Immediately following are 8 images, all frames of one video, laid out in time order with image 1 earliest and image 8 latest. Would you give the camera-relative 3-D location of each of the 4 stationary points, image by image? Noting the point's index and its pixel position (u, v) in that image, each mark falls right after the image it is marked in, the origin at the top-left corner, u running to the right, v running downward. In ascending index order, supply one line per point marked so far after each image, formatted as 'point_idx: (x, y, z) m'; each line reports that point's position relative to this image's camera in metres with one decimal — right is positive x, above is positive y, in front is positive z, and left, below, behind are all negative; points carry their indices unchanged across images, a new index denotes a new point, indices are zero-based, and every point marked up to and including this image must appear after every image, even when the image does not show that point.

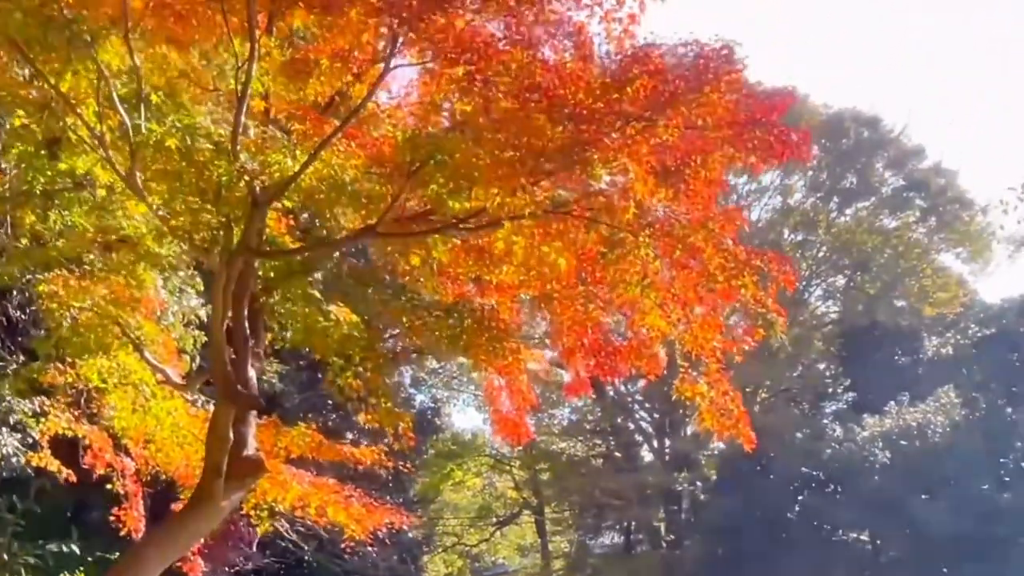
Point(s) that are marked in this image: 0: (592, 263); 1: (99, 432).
0: (+0.5, +0.2, +7.5) m
1: (-3.1, -1.0, +9.0) m
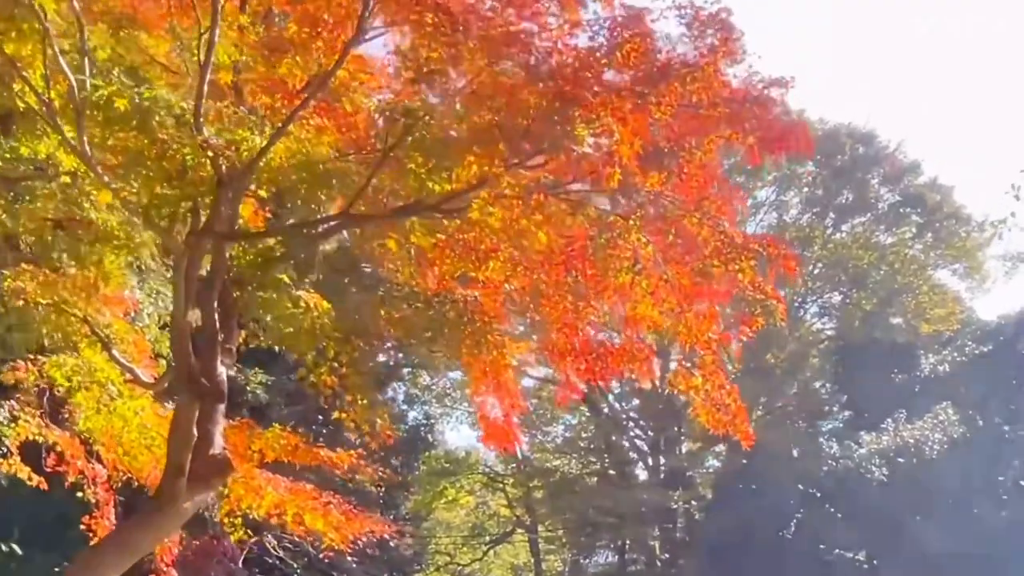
0: (+0.4, +0.2, +7.2) m
1: (-3.2, -1.1, +8.7) m
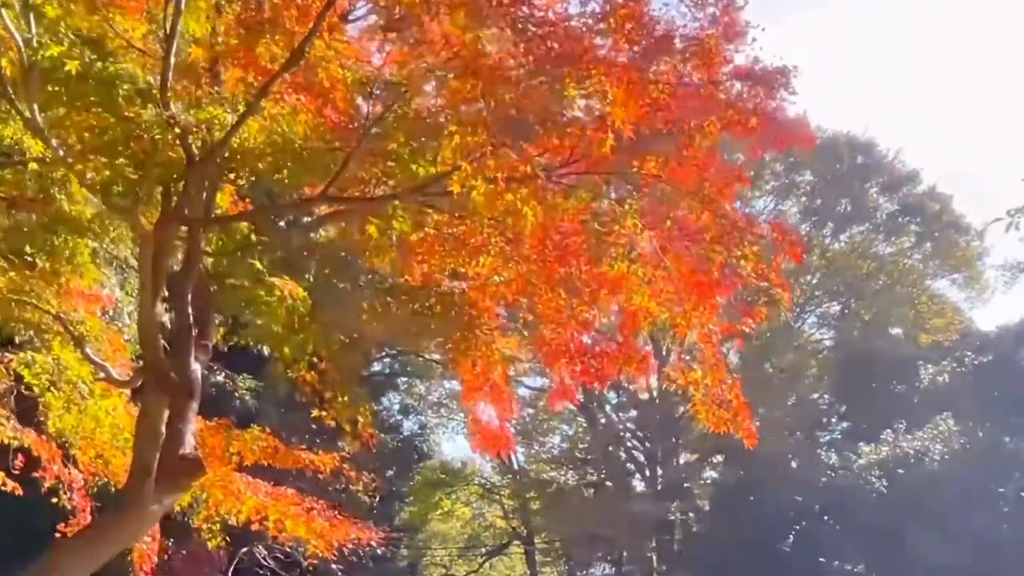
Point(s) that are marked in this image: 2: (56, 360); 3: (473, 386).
0: (+0.4, +0.2, +6.9) m
1: (-3.2, -1.1, +8.4) m
2: (-3.1, -0.4, +8.1) m
3: (-0.2, -0.6, +7.4) m
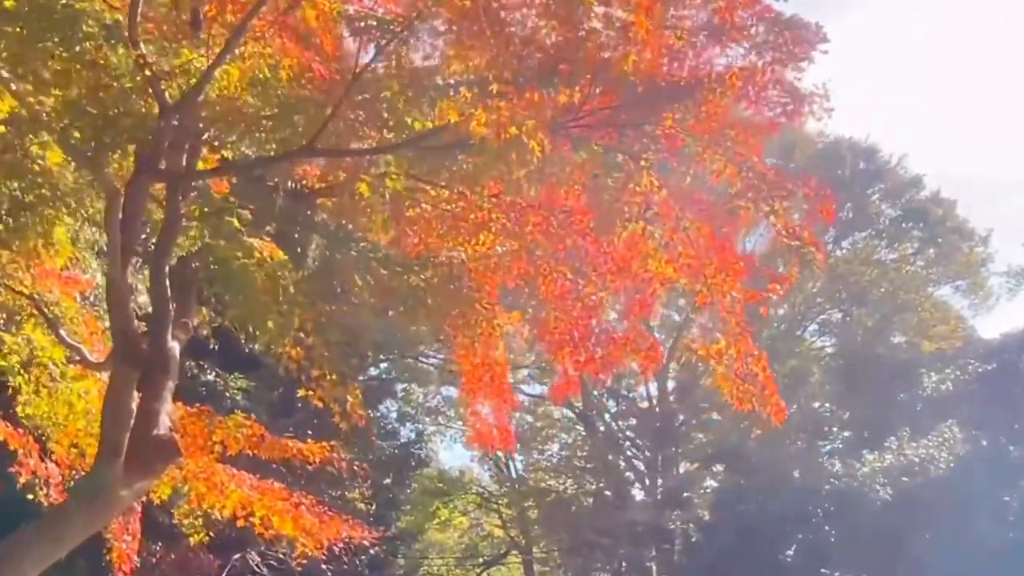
0: (+0.4, +0.3, +6.6) m
1: (-3.2, -1.0, +8.0) m
2: (-3.1, -0.4, +7.8) m
3: (-0.2, -0.5, +7.0) m
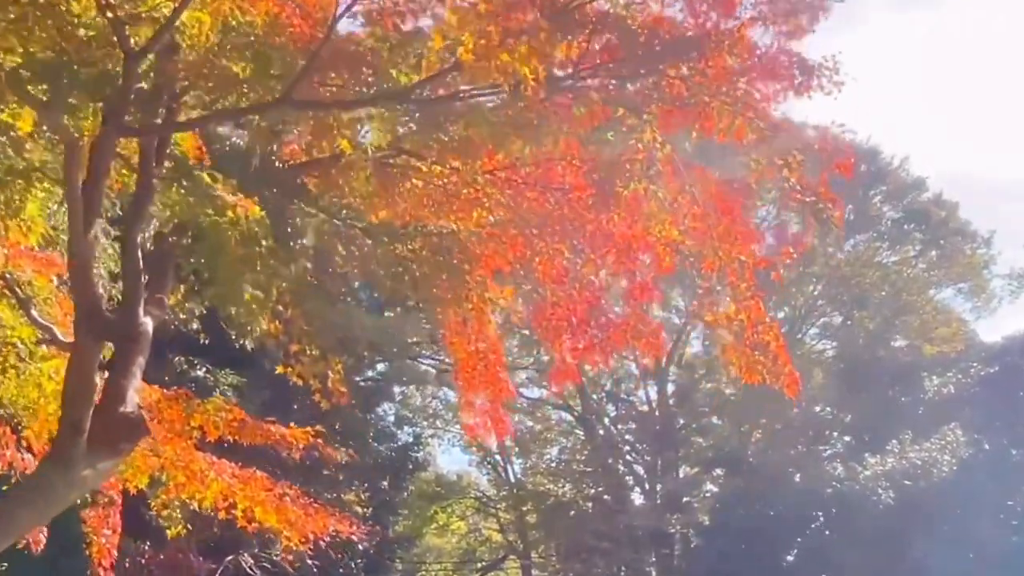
0: (+0.4, +0.4, +6.3) m
1: (-3.3, -0.9, +7.7) m
2: (-3.1, -0.3, +7.5) m
3: (-0.3, -0.4, +6.7) m
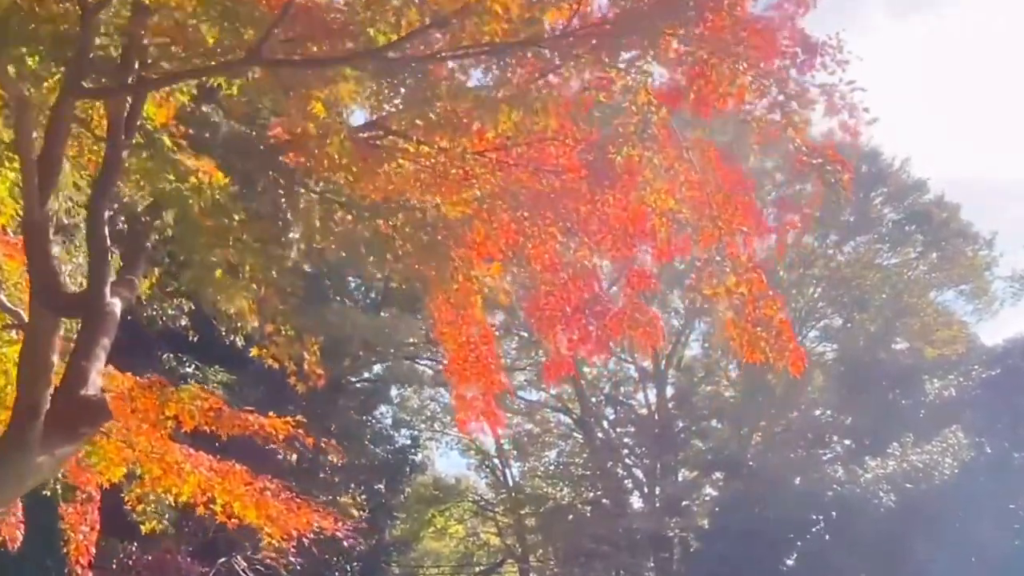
0: (+0.3, +0.4, +6.1) m
1: (-3.3, -0.8, +7.5) m
2: (-3.1, -0.2, +7.3) m
3: (-0.3, -0.3, +6.5) m
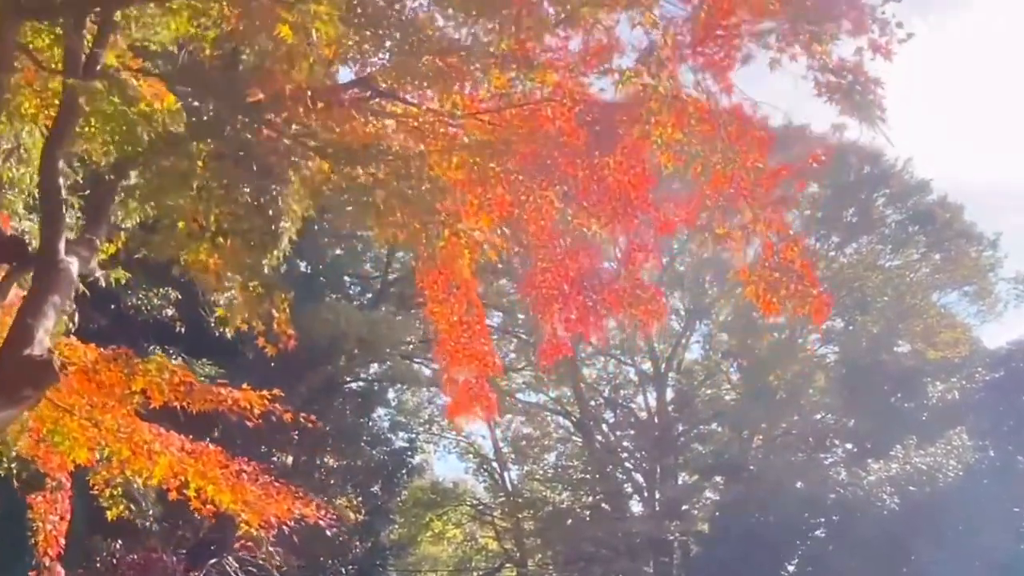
0: (+0.3, +0.5, +5.7) m
1: (-3.3, -0.7, +7.1) m
2: (-3.2, -0.1, +6.9) m
3: (-0.3, -0.2, +6.2) m
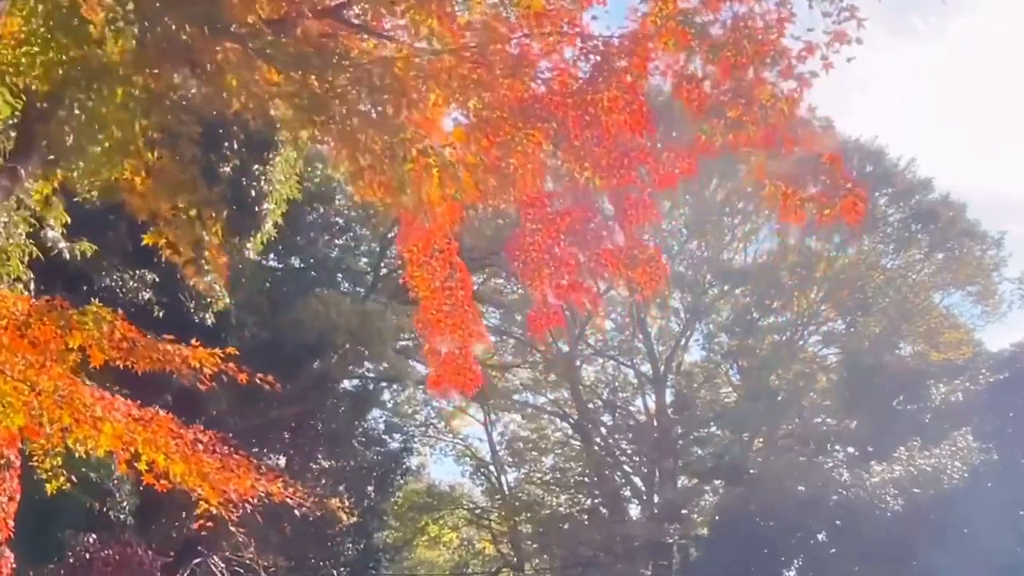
0: (+0.3, +0.7, +5.2) m
1: (-3.4, -0.5, +6.7) m
2: (-3.2, +0.1, +6.4) m
3: (-0.4, -0.1, +5.7) m
